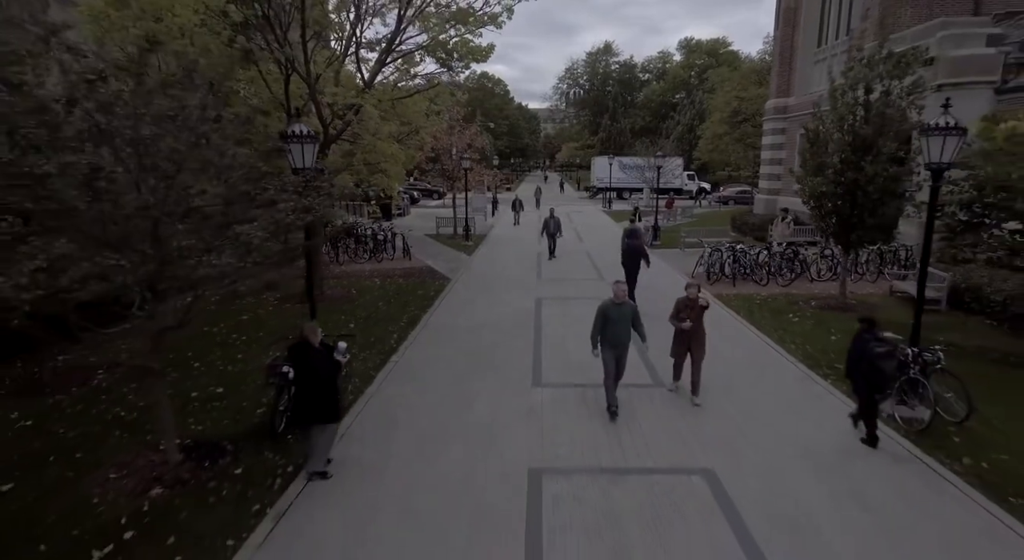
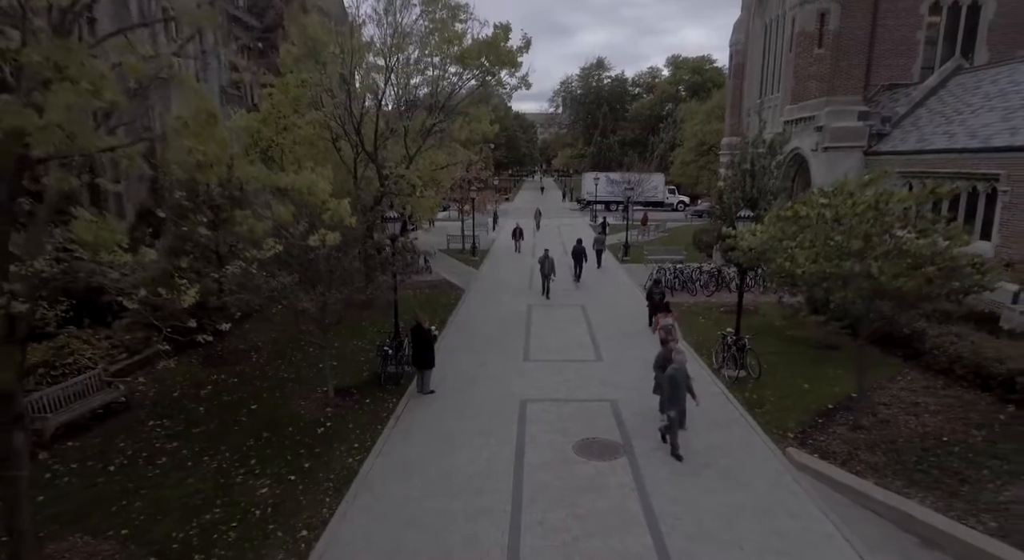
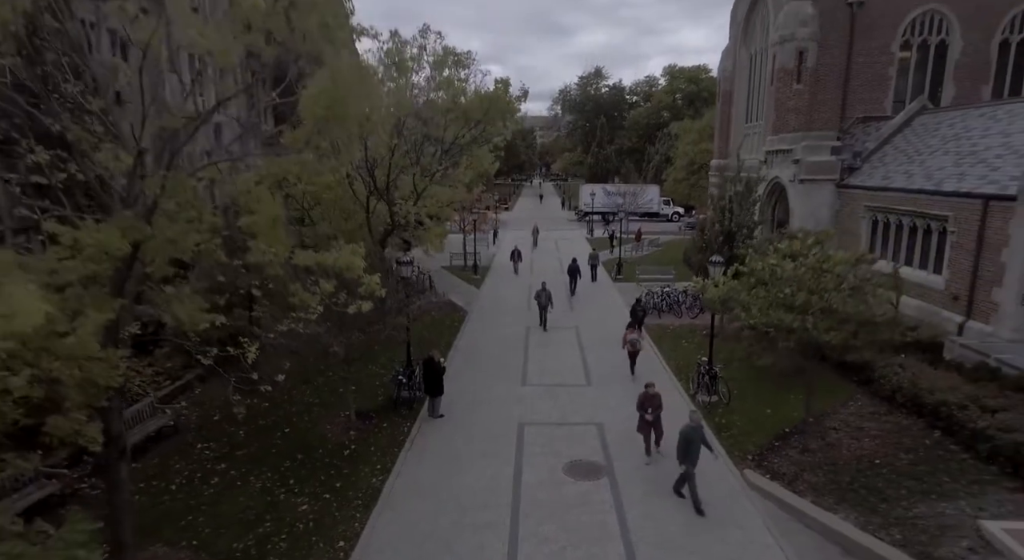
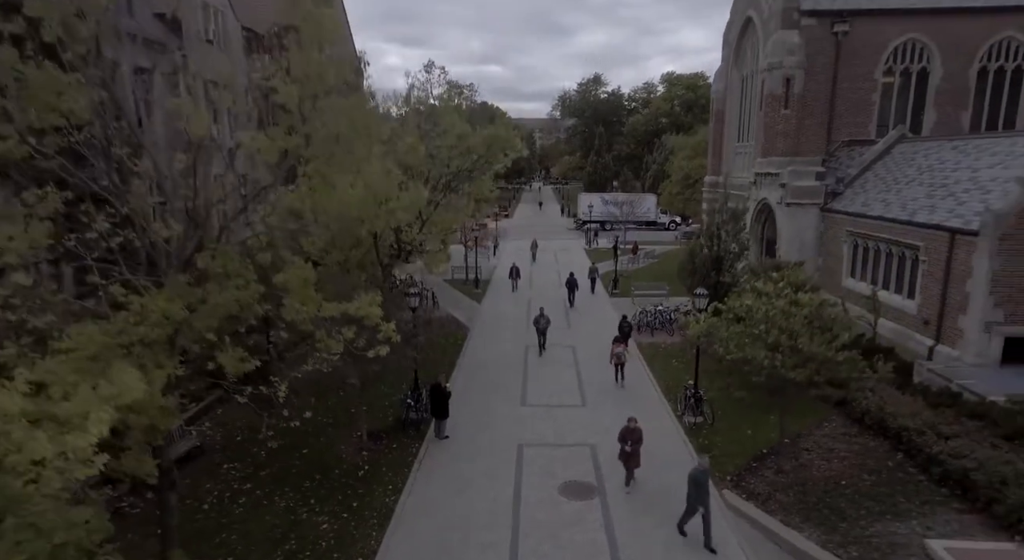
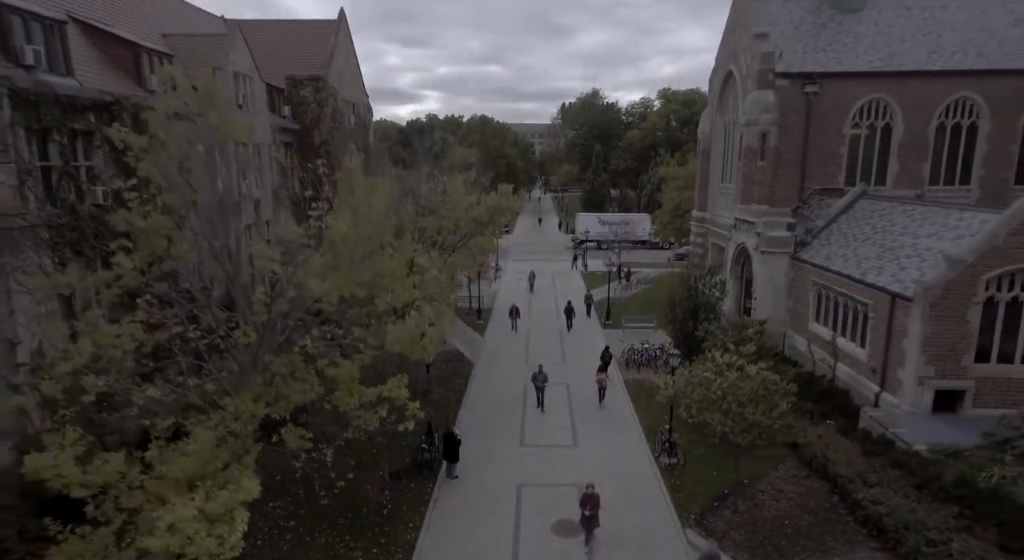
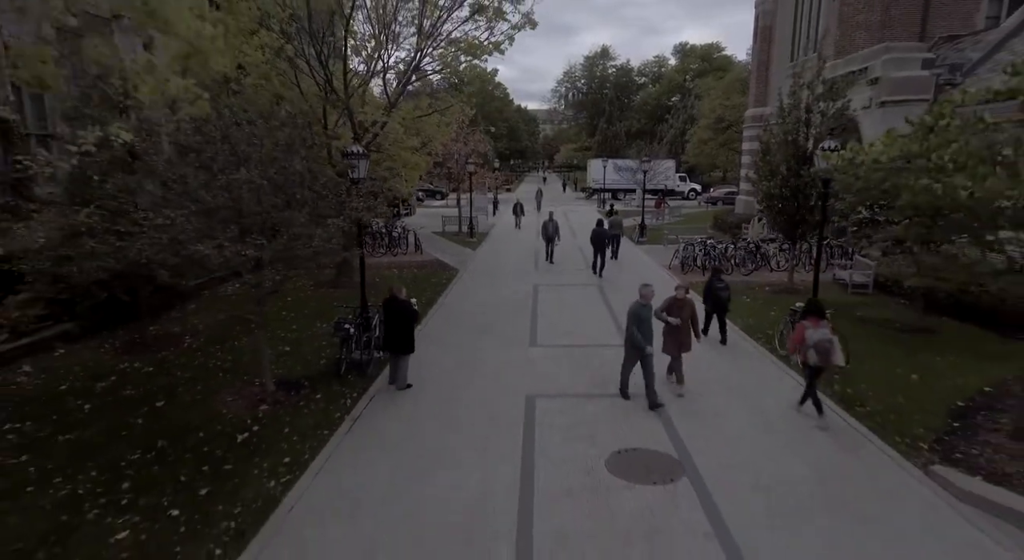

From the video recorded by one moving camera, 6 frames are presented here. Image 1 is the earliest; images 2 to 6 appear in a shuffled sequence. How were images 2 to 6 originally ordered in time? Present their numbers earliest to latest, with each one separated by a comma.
6, 2, 3, 4, 5
